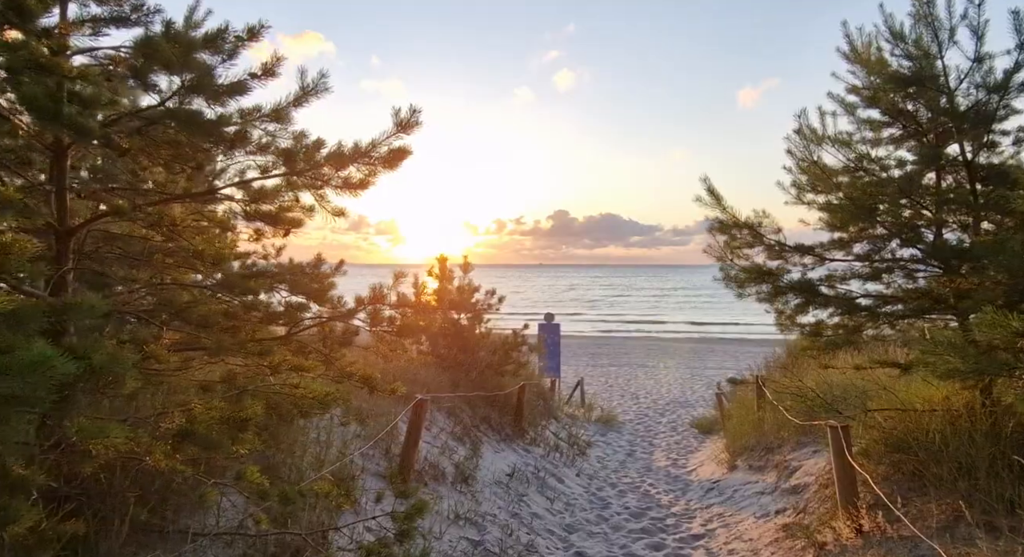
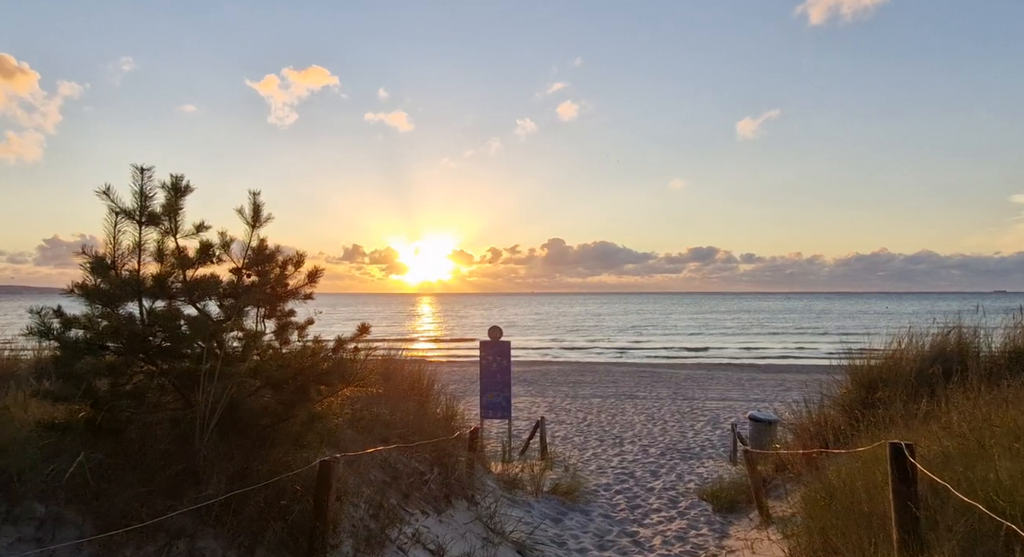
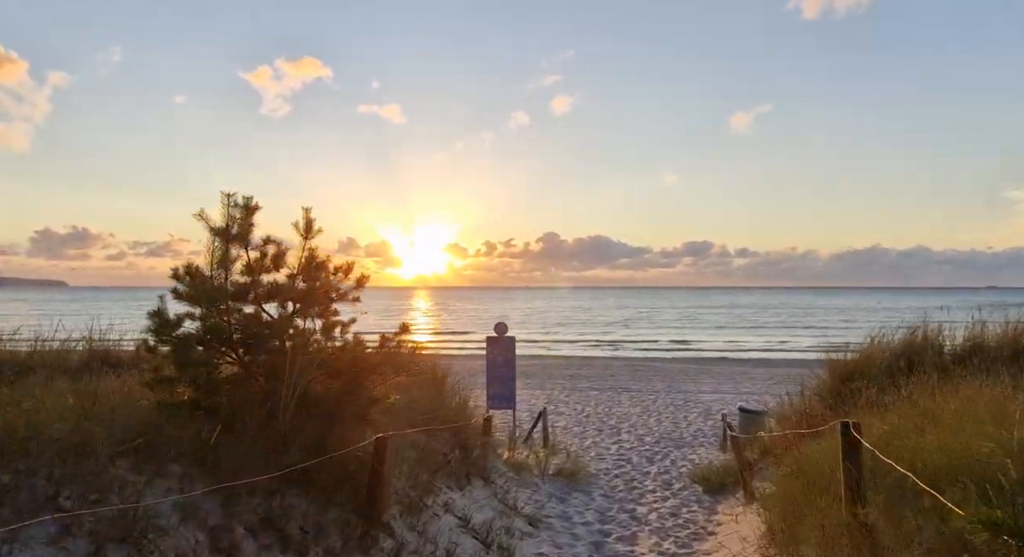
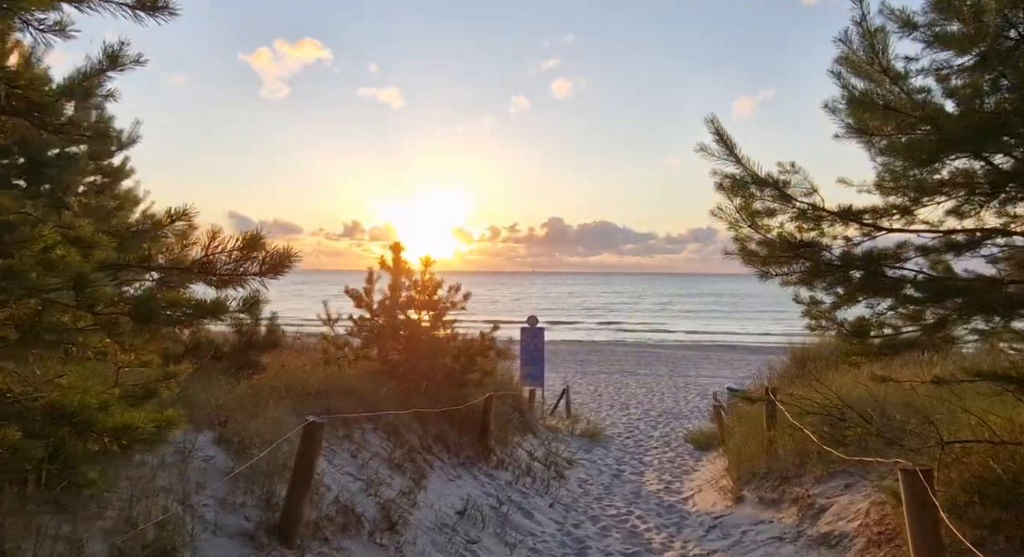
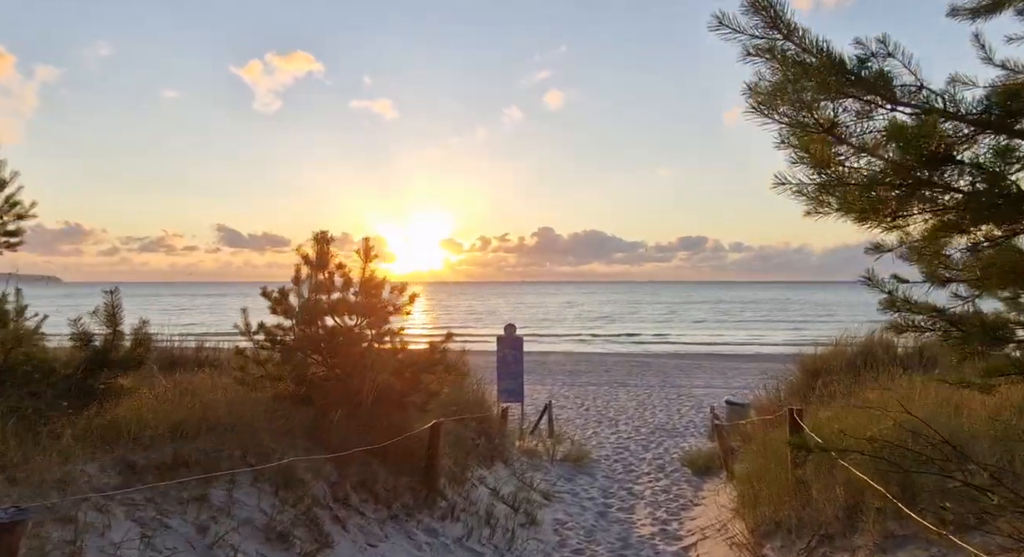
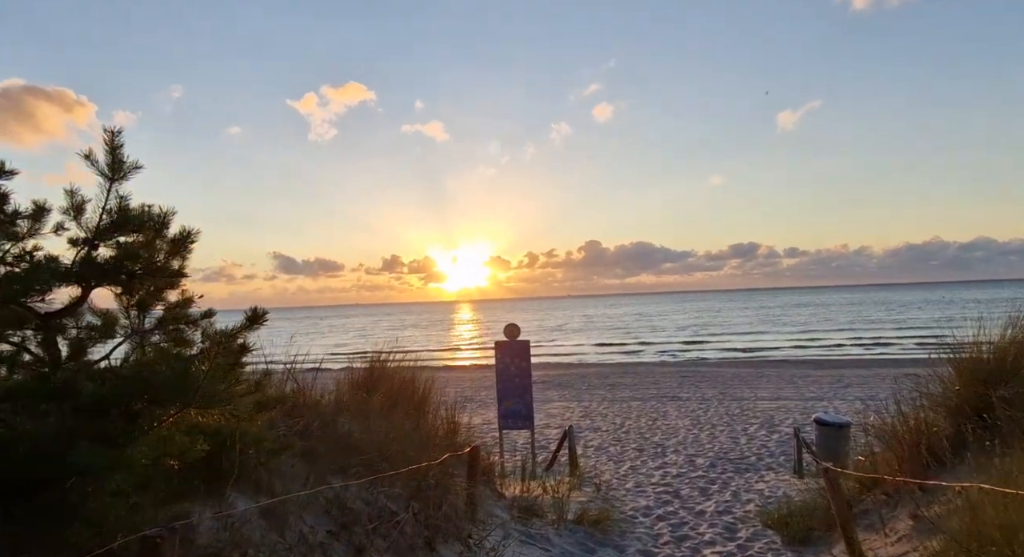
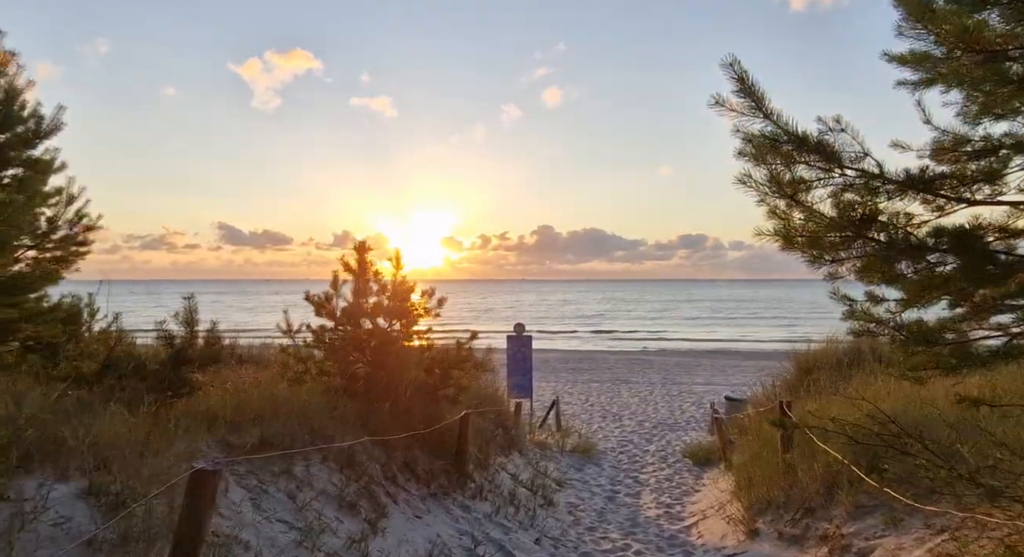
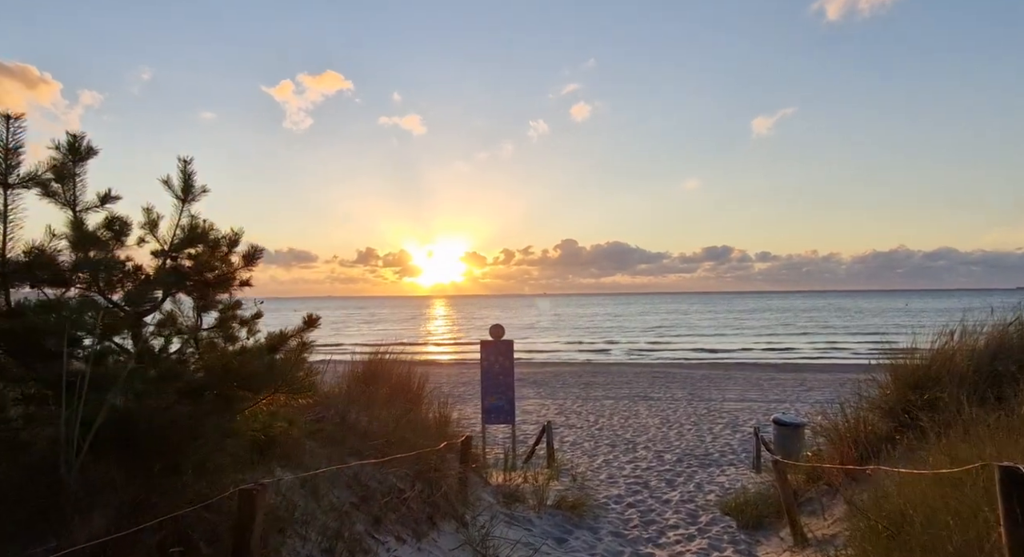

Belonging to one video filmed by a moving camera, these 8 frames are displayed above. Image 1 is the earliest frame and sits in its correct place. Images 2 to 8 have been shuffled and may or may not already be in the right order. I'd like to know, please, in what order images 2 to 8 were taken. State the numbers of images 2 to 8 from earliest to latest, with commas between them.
4, 7, 5, 3, 2, 8, 6
